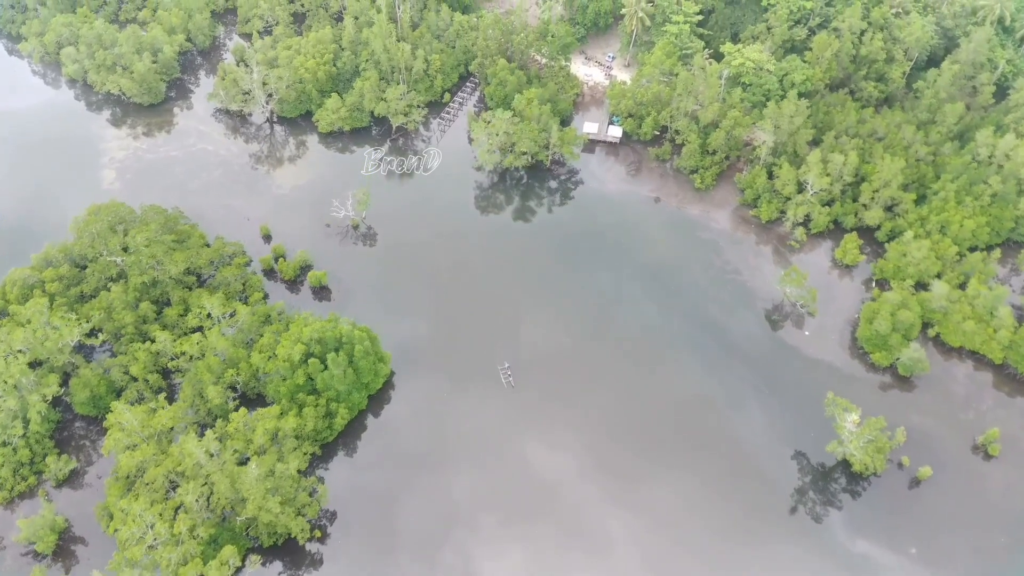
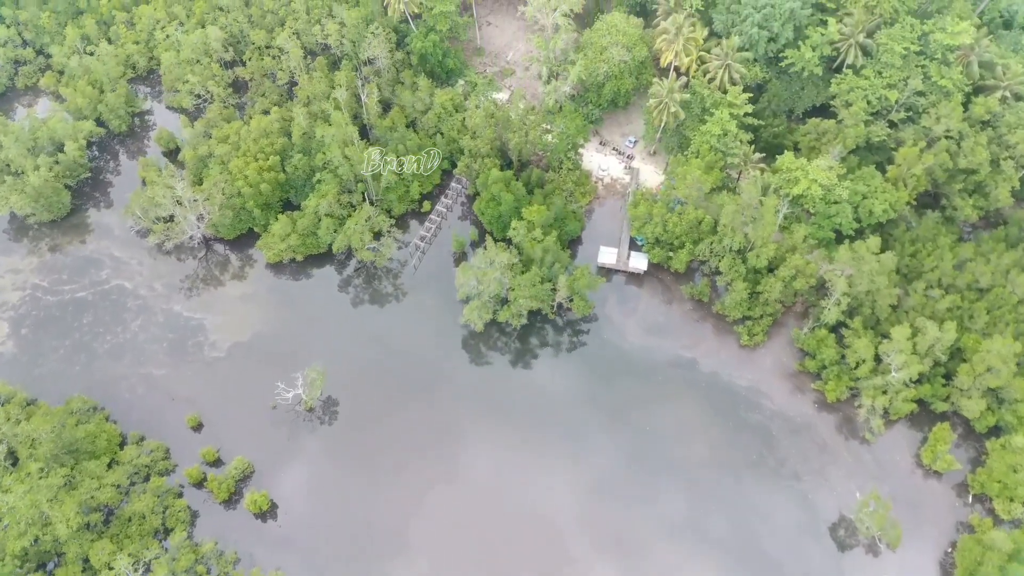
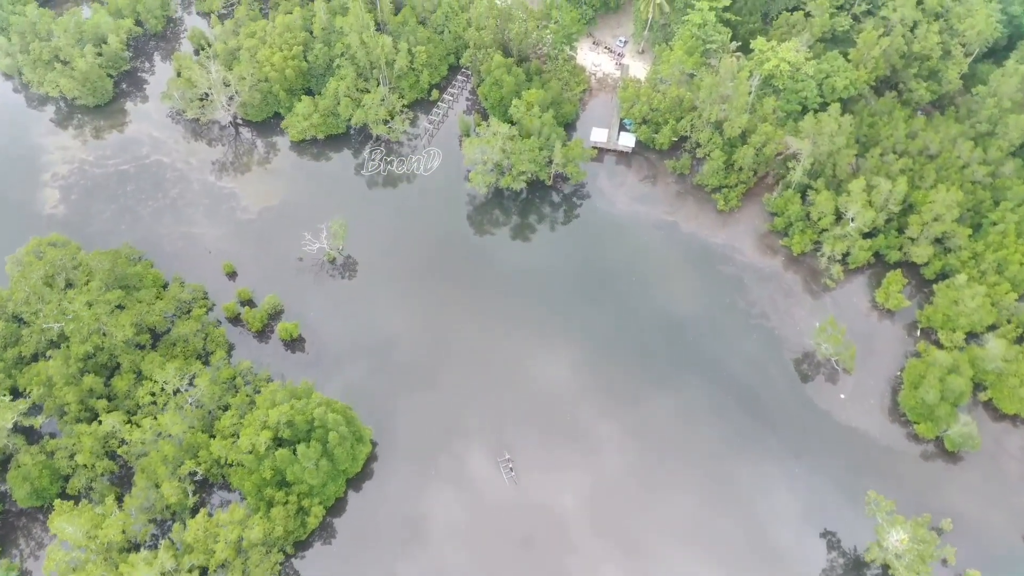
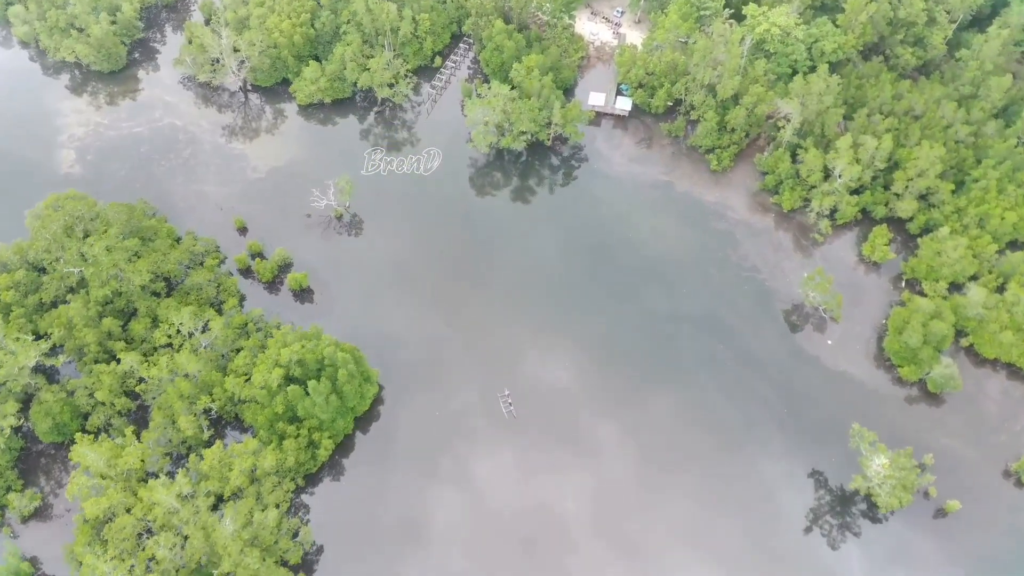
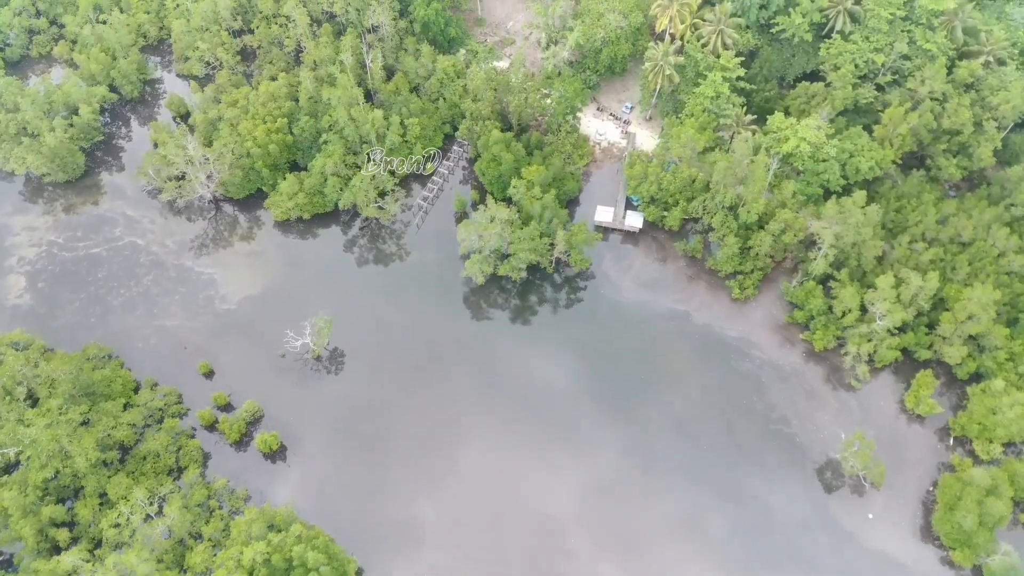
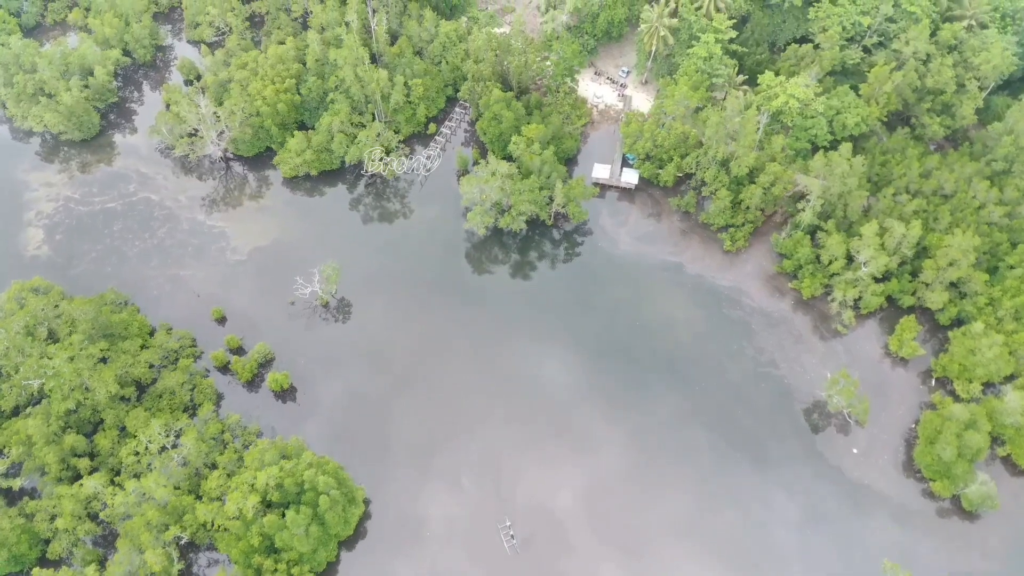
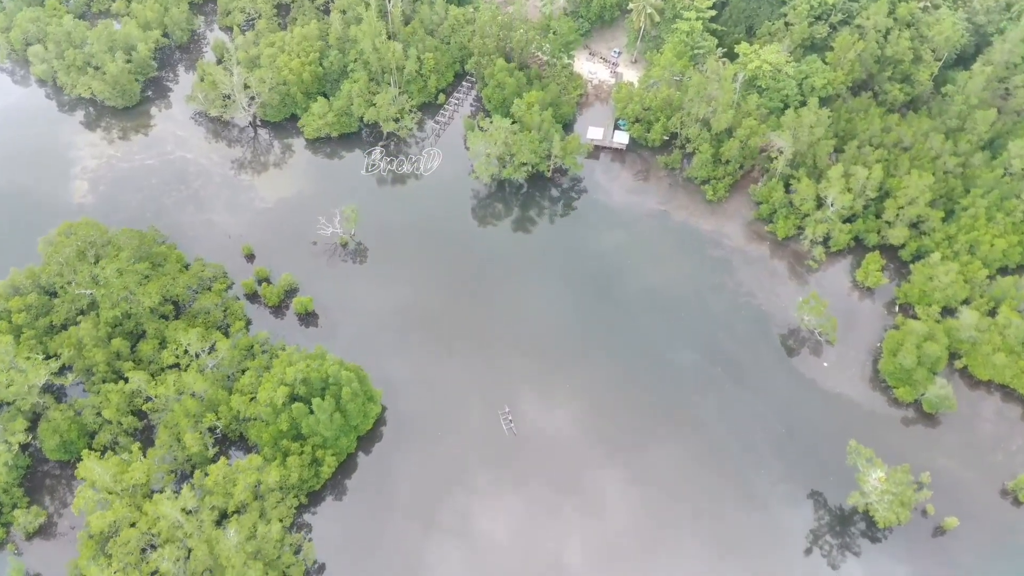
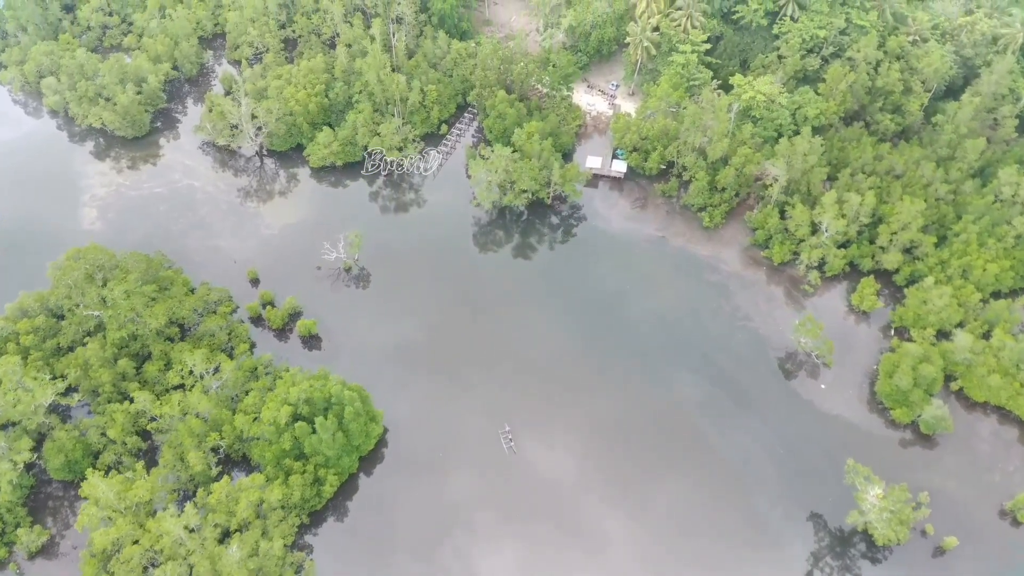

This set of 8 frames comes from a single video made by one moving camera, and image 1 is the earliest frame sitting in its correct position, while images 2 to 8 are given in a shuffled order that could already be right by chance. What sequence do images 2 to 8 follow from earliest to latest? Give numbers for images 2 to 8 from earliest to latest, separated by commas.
8, 7, 4, 3, 6, 5, 2
